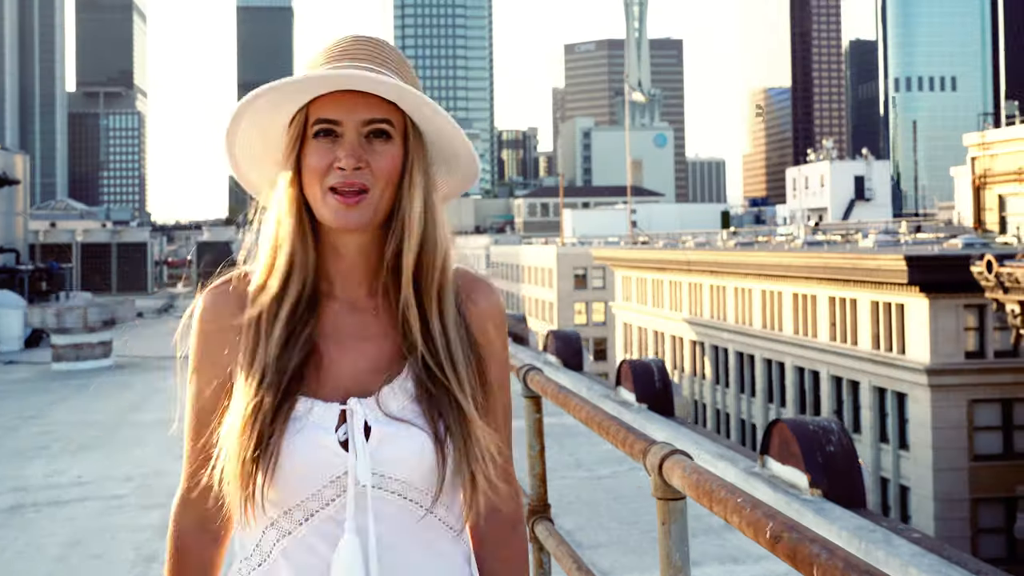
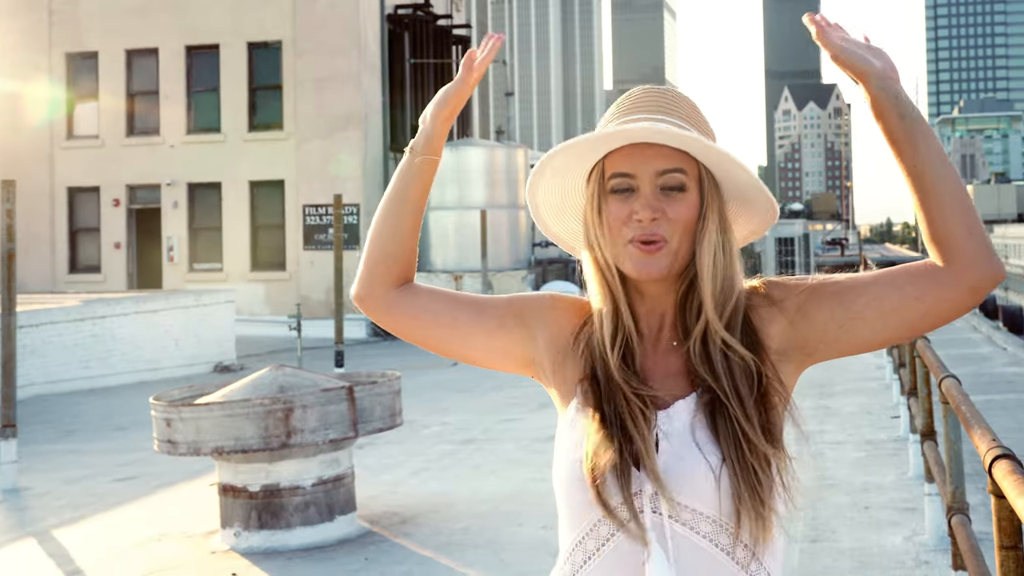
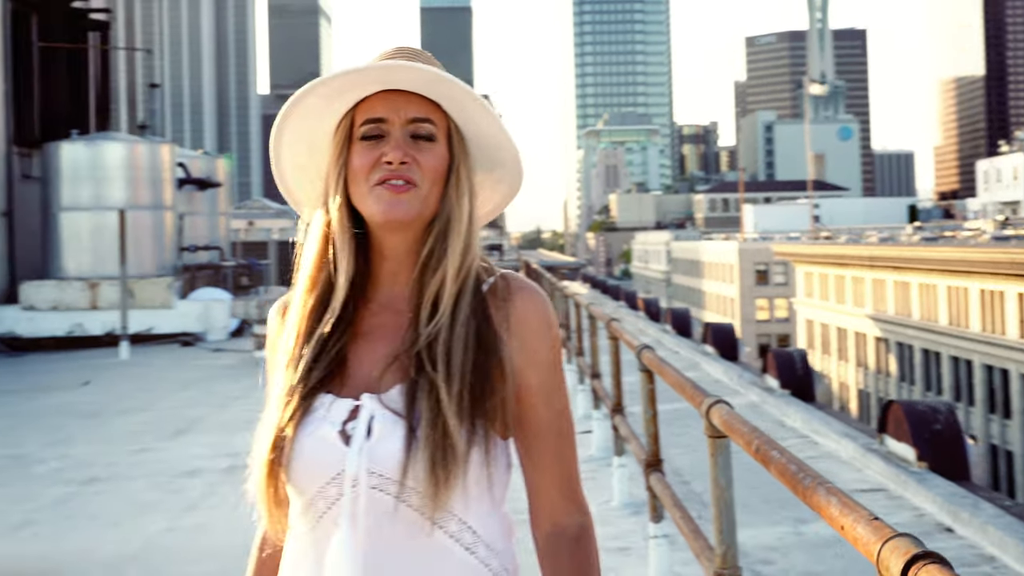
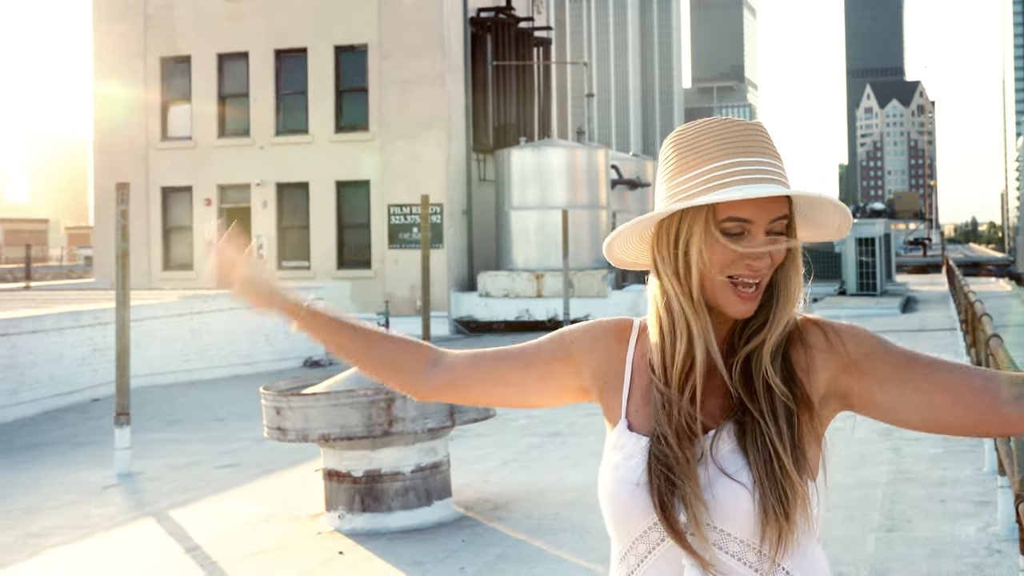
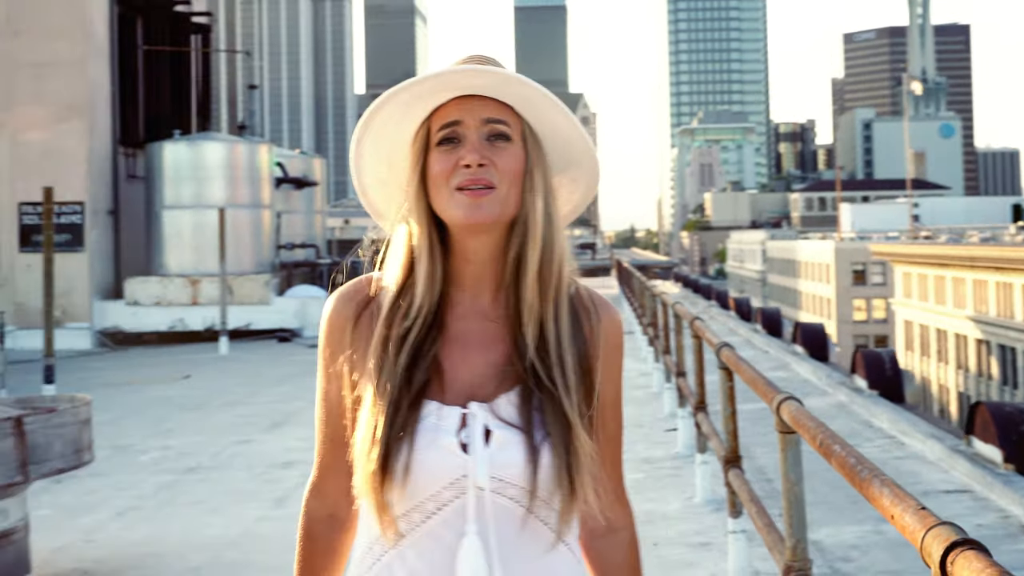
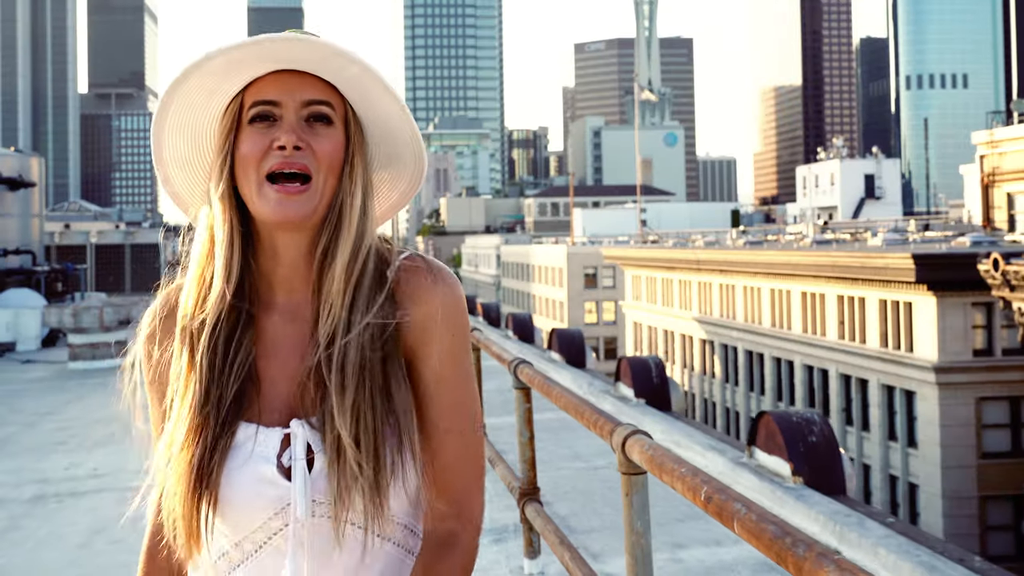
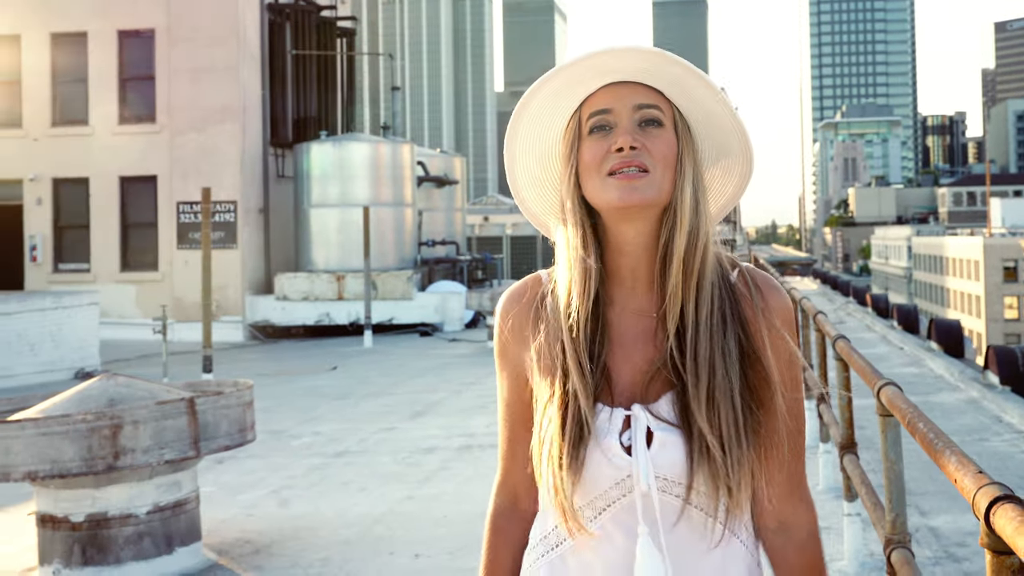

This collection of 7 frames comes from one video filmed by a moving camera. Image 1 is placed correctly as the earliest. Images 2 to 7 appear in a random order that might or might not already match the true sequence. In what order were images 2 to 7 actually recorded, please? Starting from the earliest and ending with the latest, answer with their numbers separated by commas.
6, 3, 5, 7, 2, 4
